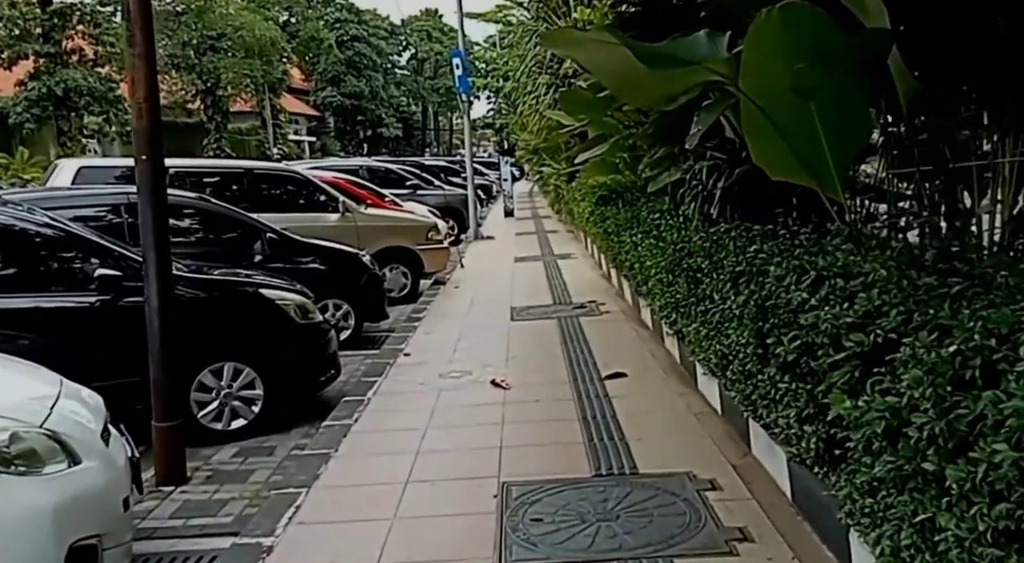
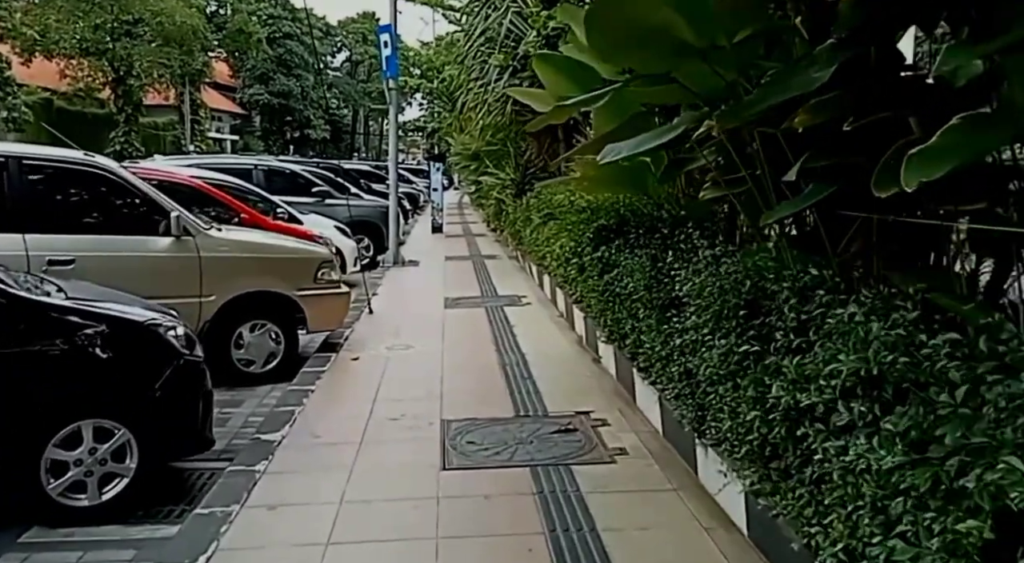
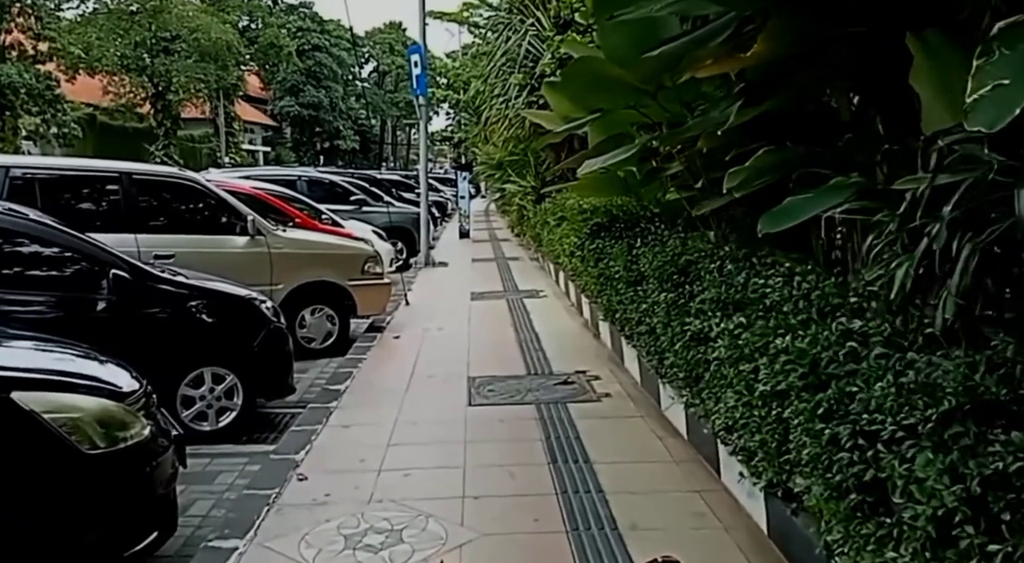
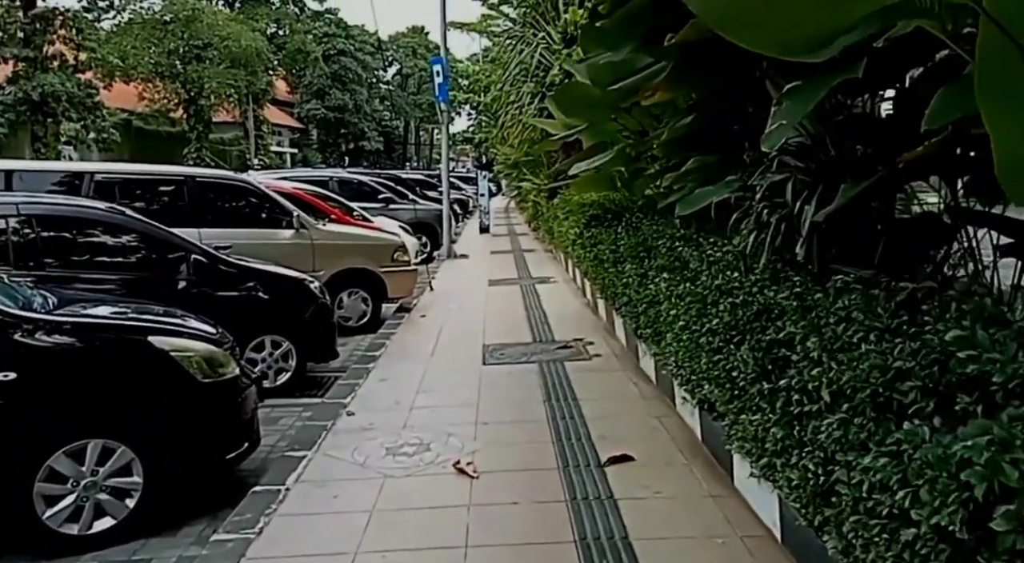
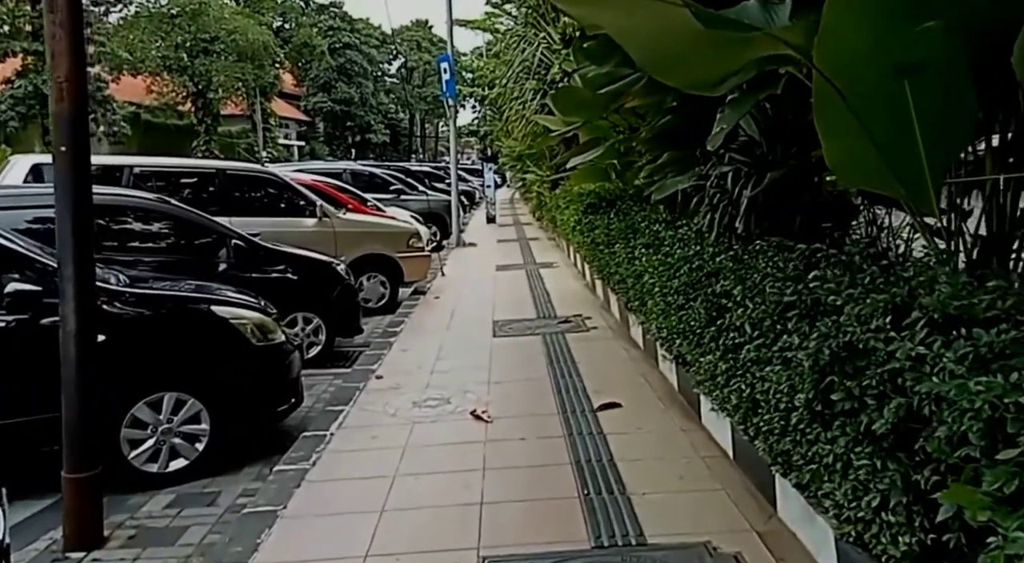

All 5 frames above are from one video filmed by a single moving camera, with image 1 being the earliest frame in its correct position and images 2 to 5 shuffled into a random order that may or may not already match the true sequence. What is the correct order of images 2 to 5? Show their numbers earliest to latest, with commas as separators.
5, 4, 3, 2
